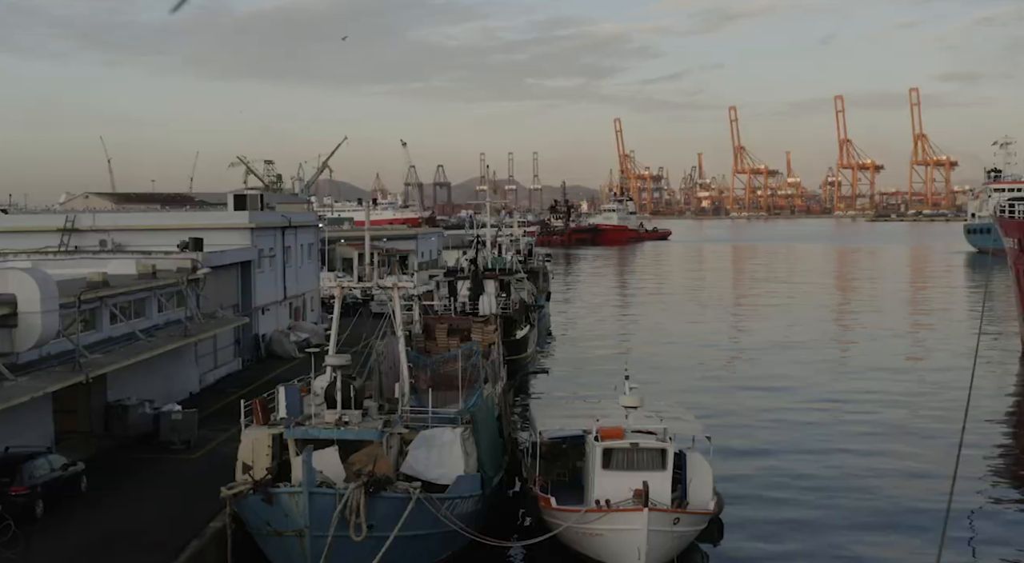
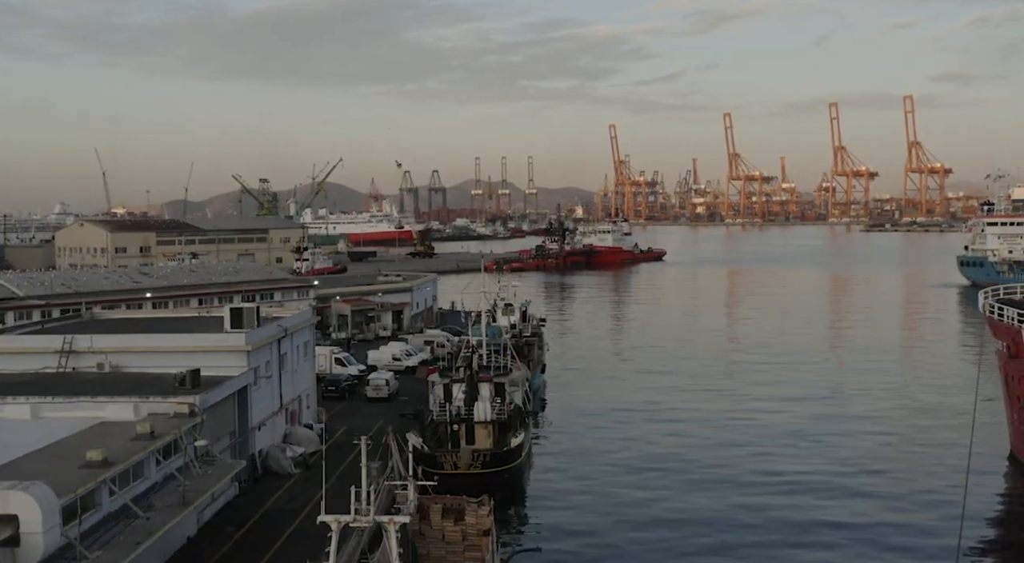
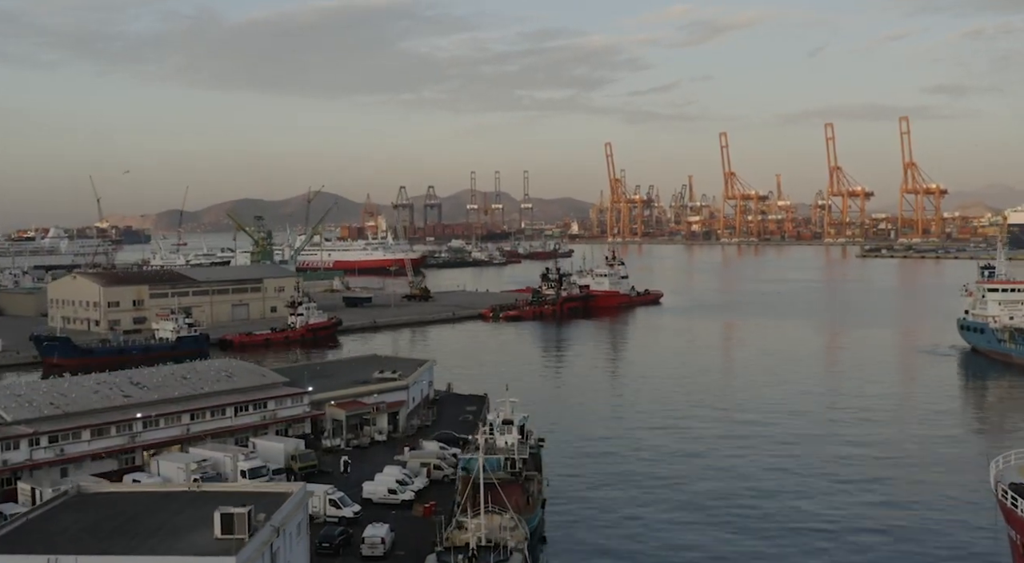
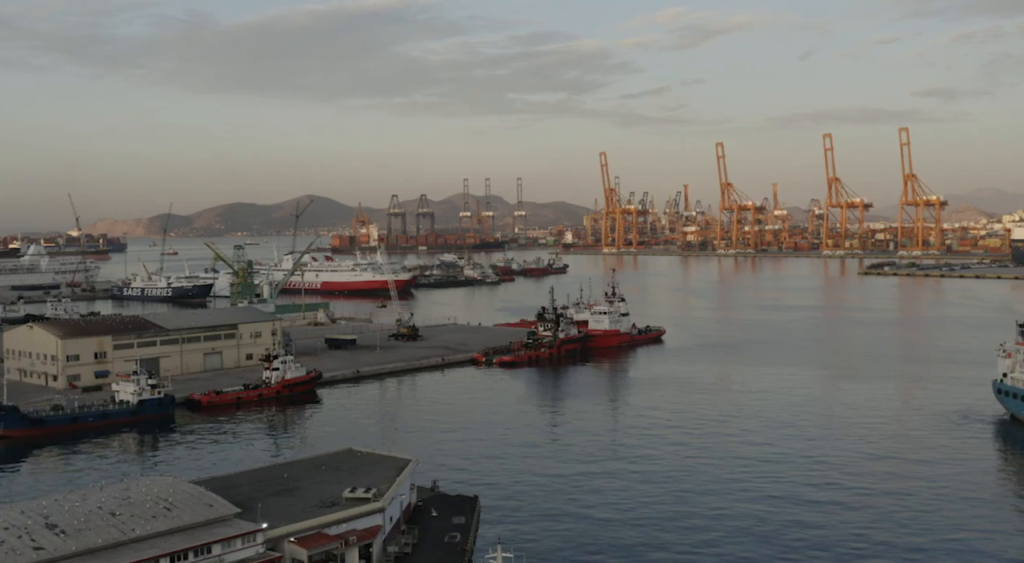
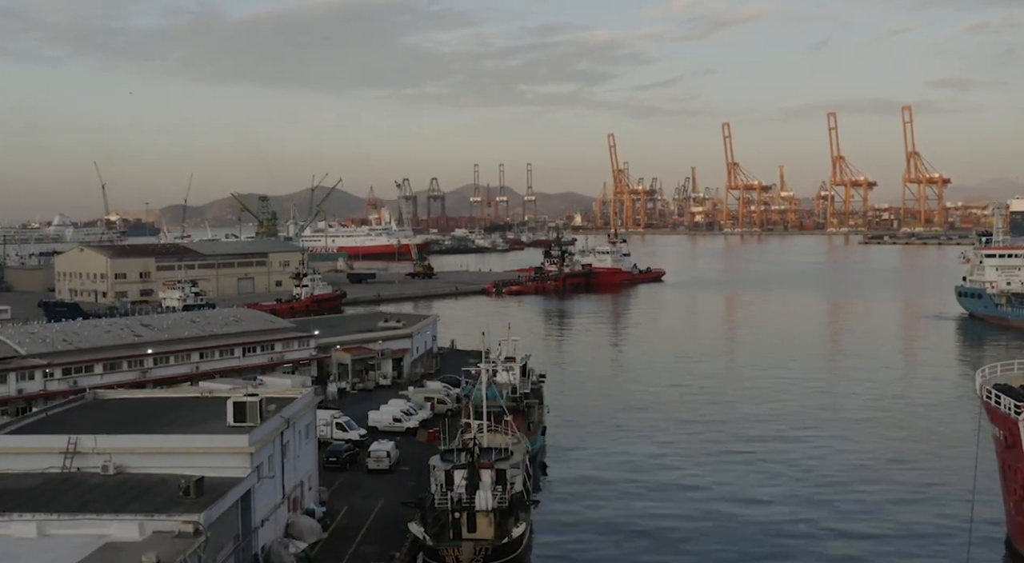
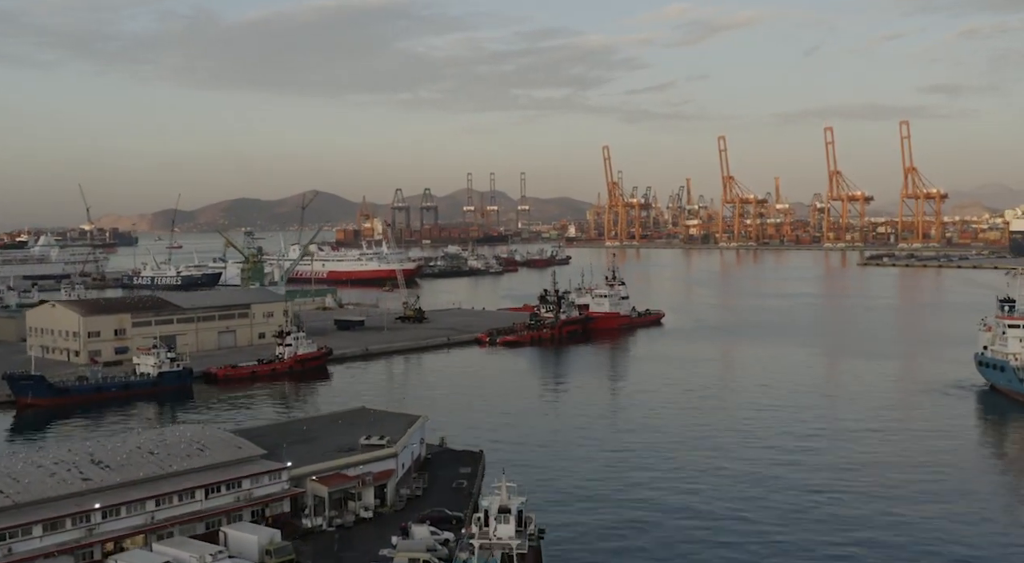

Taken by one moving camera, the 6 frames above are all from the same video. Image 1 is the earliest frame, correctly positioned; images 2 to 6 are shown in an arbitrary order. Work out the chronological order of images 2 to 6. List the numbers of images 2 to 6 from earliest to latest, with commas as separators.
2, 5, 3, 6, 4
